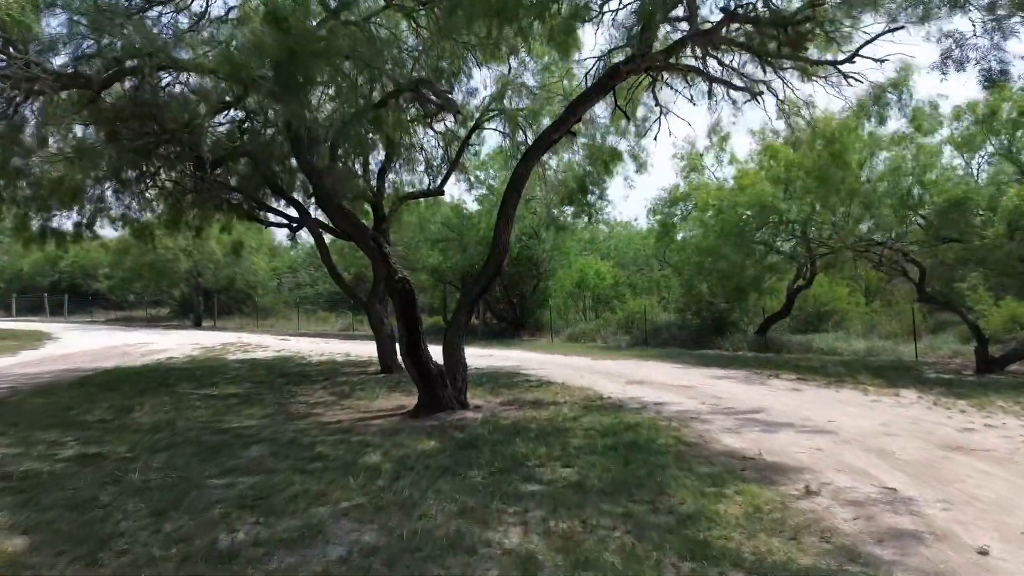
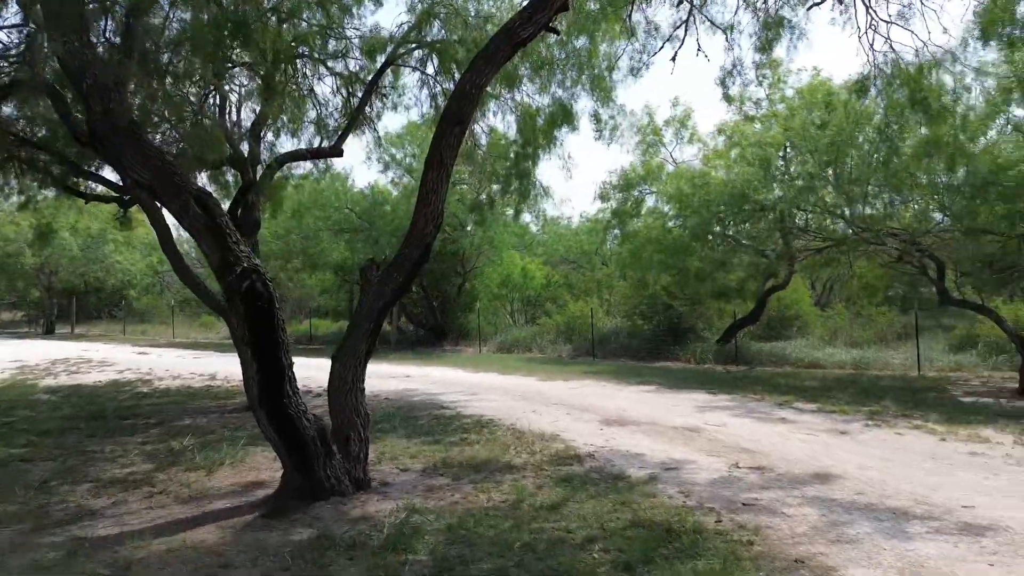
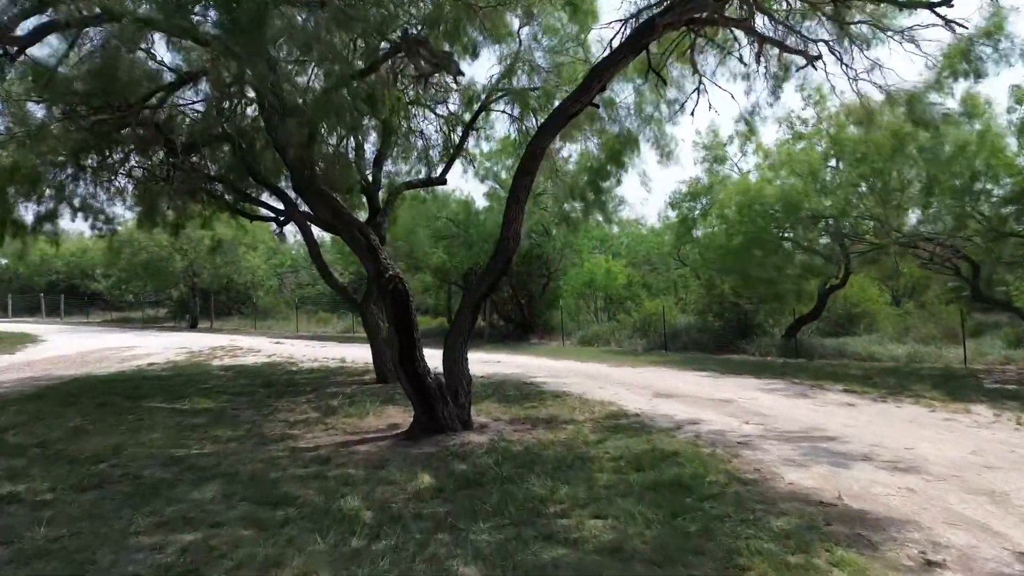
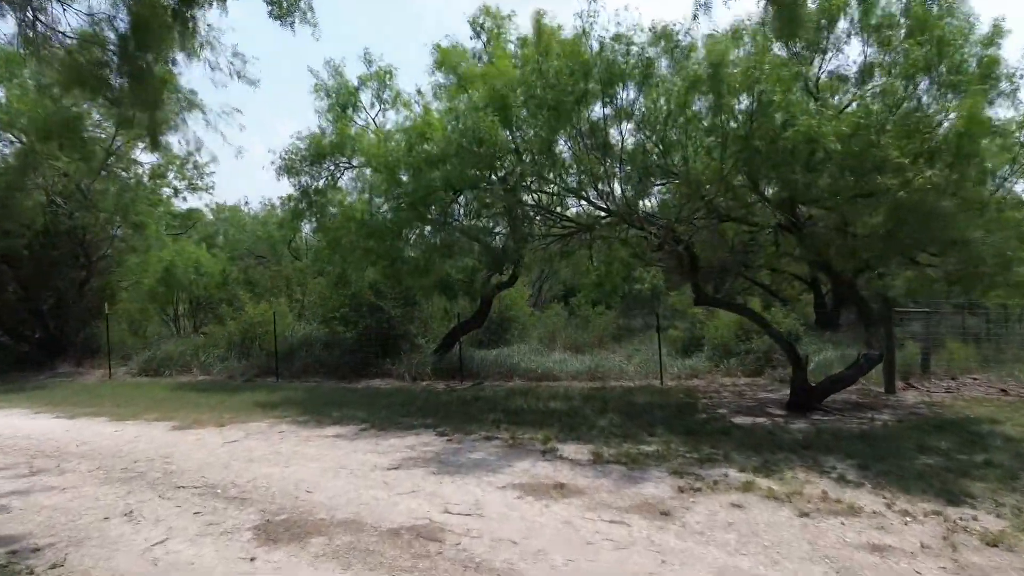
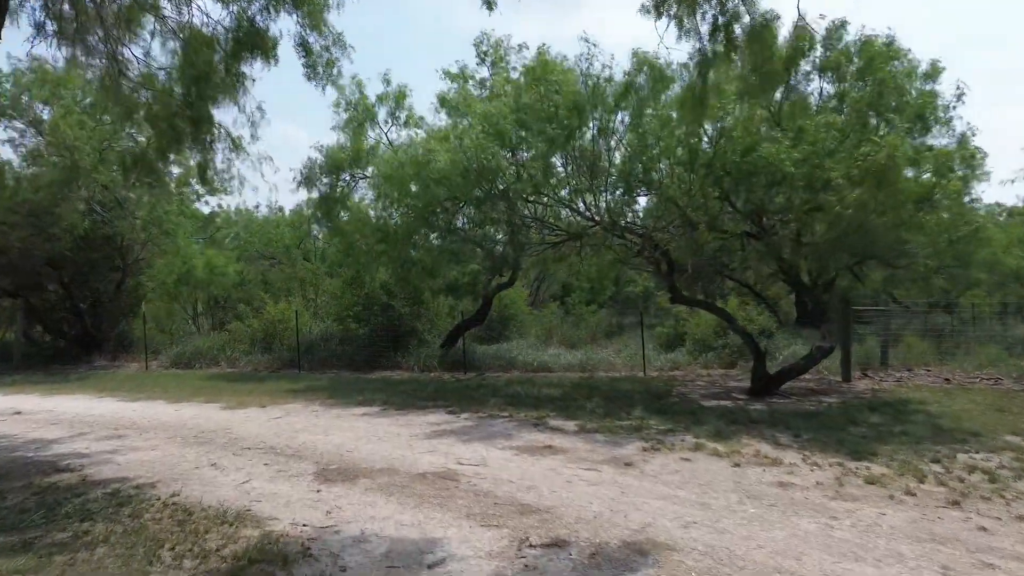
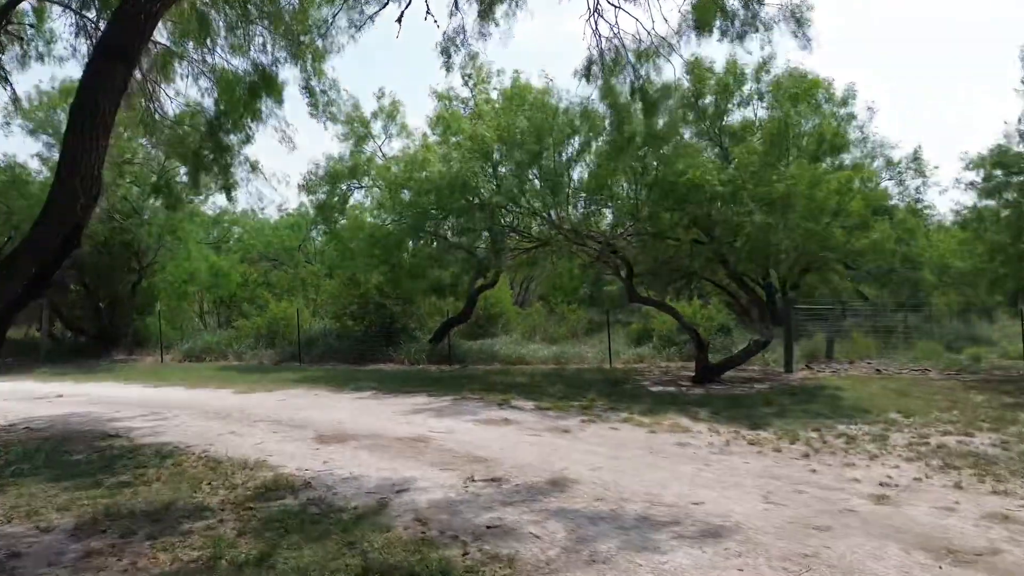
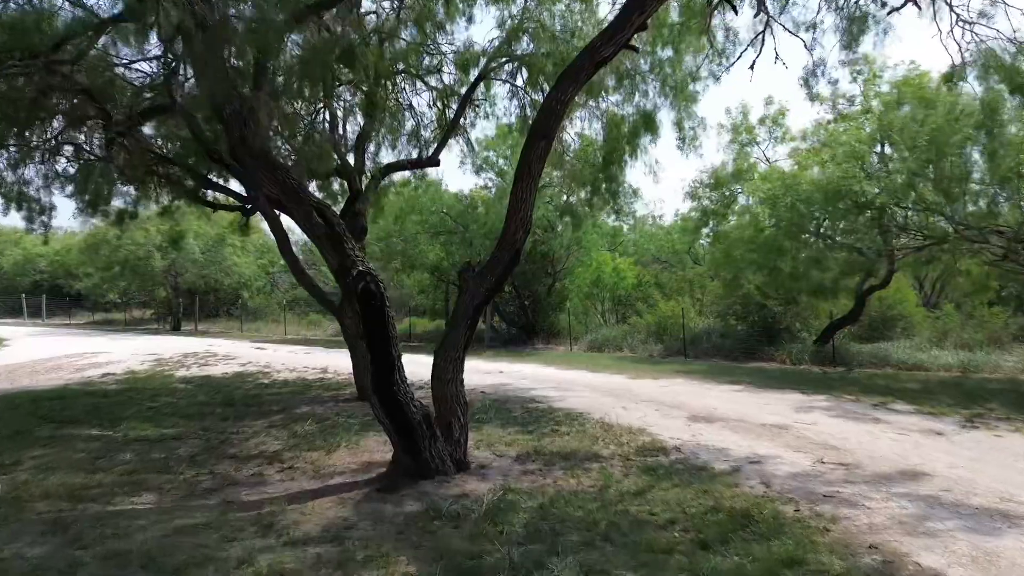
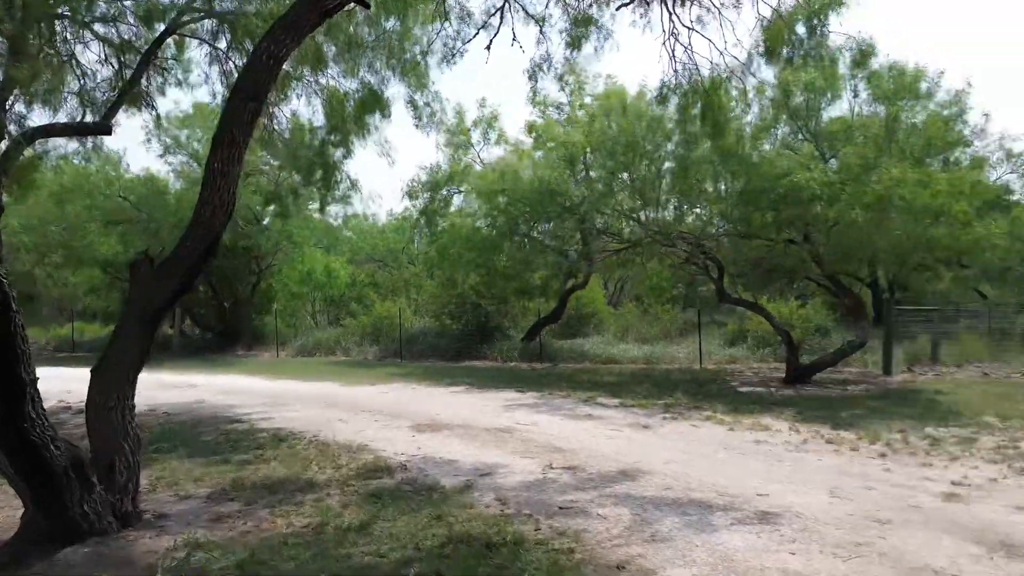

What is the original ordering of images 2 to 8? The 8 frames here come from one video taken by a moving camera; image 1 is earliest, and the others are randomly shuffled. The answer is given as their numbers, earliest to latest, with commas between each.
3, 7, 2, 8, 6, 5, 4
